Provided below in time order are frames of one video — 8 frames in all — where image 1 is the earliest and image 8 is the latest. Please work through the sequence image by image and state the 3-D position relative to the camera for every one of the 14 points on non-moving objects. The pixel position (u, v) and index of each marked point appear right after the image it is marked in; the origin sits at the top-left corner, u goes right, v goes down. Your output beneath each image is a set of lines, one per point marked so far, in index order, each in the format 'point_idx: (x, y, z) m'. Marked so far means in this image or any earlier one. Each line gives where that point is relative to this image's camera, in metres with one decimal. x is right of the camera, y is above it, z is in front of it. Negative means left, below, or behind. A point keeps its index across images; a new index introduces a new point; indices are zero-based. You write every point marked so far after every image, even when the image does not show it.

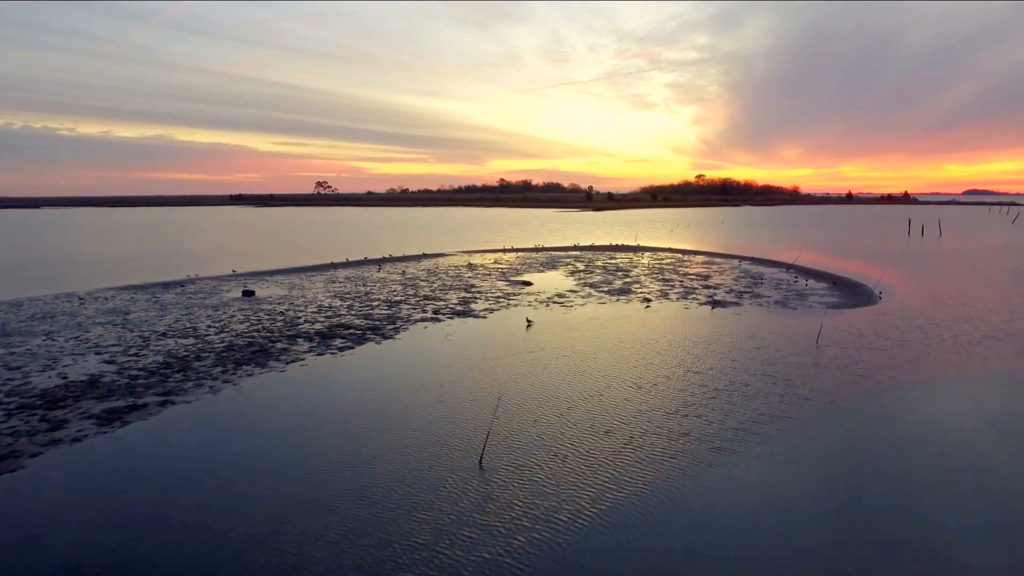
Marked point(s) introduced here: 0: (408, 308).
0: (-3.5, -0.7, +18.6) m
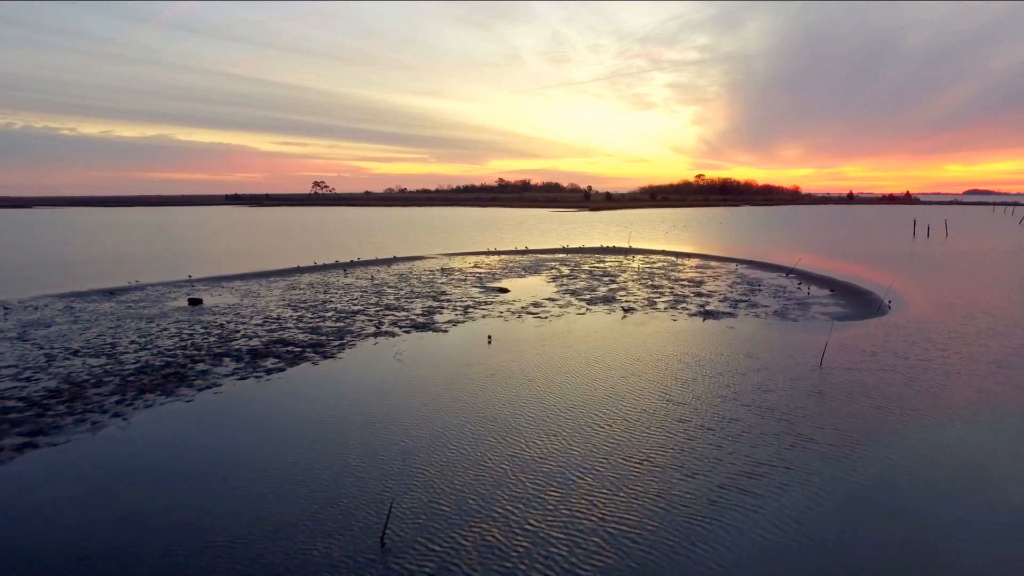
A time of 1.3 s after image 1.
0: (-4.5, -1.0, +16.7) m
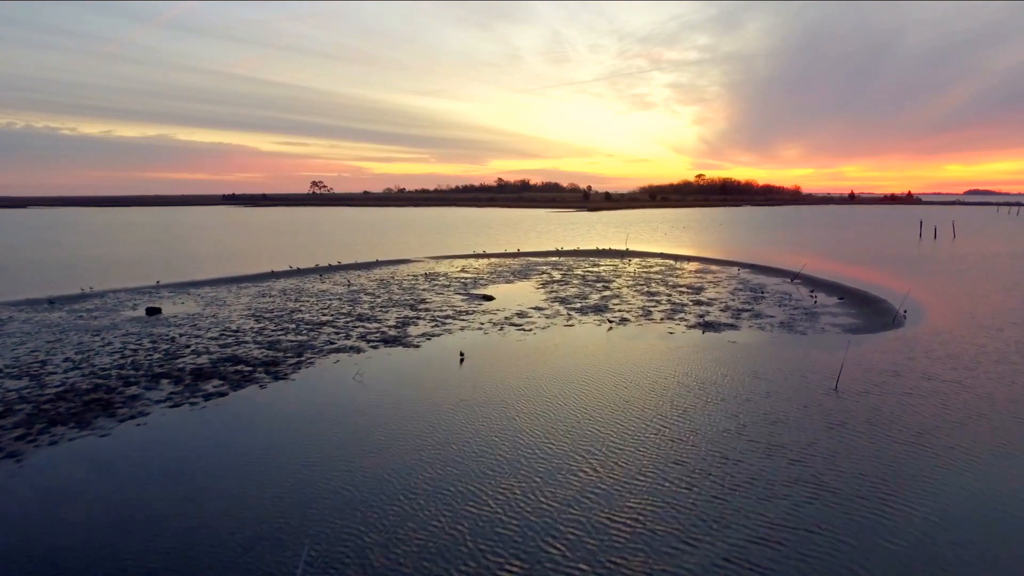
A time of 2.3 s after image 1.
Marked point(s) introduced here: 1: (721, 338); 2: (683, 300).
0: (-5.0, -1.2, +15.2) m
1: (+5.5, -1.3, +14.9) m
2: (+5.9, -0.5, +19.5) m
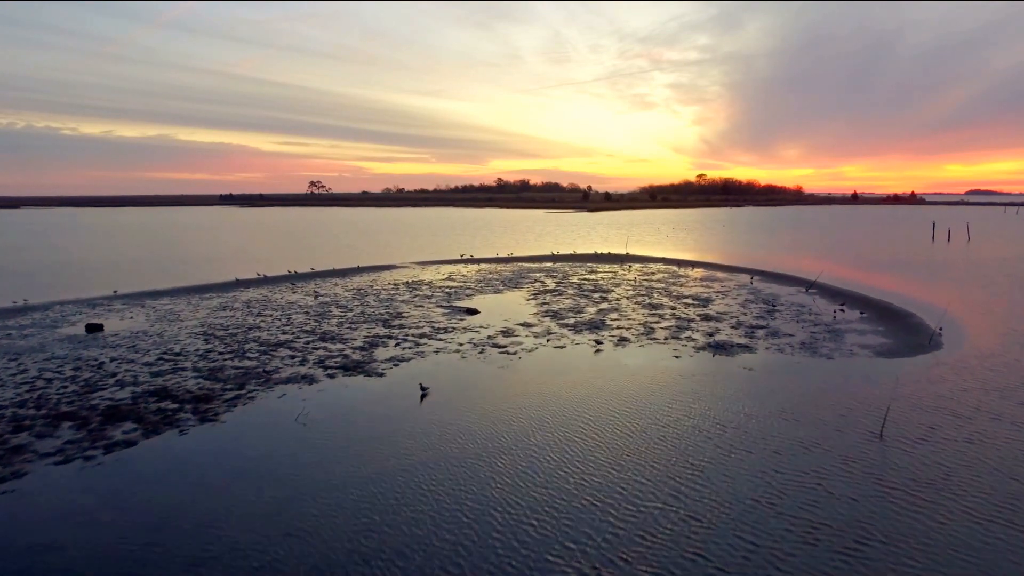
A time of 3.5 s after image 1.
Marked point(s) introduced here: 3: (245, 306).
0: (-5.4, -1.6, +13.2) m
1: (+5.1, -1.7, +12.9) m
2: (+5.5, -0.8, +17.5) m
3: (-8.9, -0.6, +19.0) m
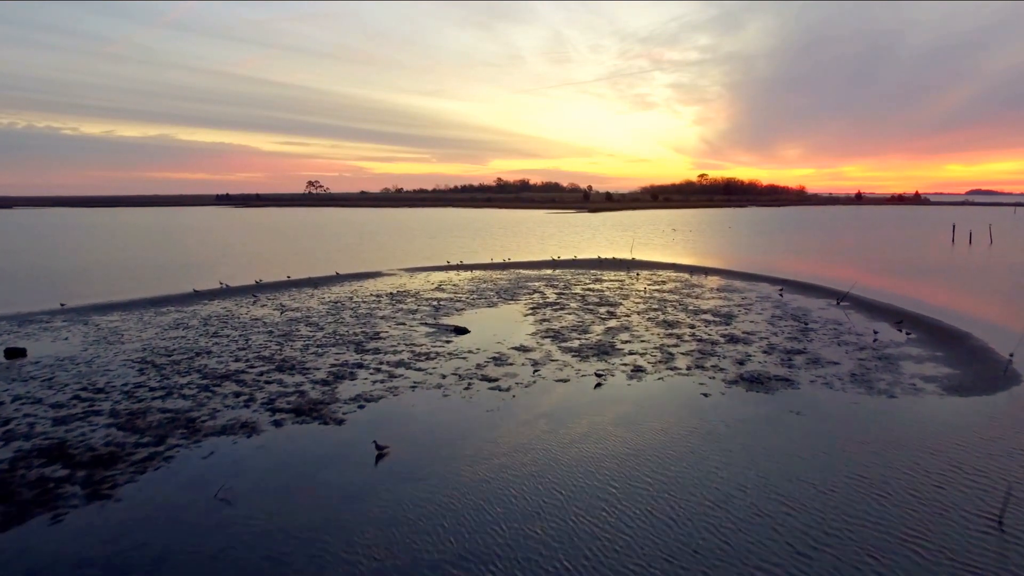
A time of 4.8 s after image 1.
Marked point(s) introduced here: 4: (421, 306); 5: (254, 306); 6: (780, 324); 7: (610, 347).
0: (-5.5, -2.1, +10.8) m
1: (+4.9, -2.2, +10.5) m
2: (+5.3, -1.3, +15.1) m
3: (-9.1, -1.0, +16.6) m
4: (-3.1, -0.6, +19.0) m
5: (-8.5, -0.6, +18.8) m
6: (+7.9, -1.0, +16.7) m
7: (+2.4, -1.5, +14.1) m
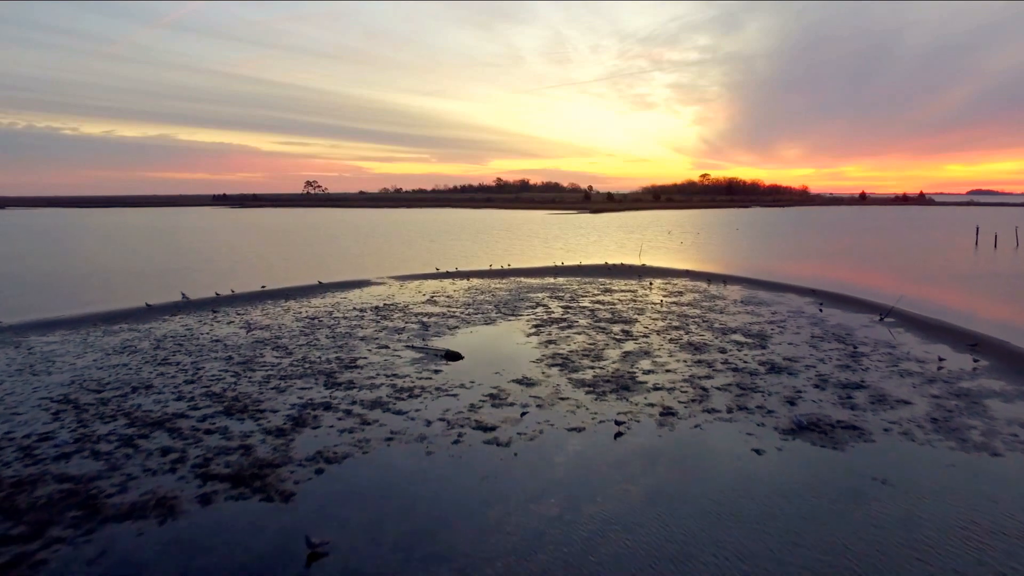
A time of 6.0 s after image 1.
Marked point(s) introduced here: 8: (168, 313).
0: (-5.5, -2.5, +8.5) m
1: (+5.0, -2.6, +8.2) m
2: (+5.3, -1.7, +12.8) m
3: (-9.1, -1.5, +14.3) m
4: (-3.0, -1.0, +16.7) m
5: (-8.5, -1.0, +16.4) m
6: (+7.9, -1.5, +14.4) m
7: (+2.5, -1.9, +11.8) m
8: (-10.9, -0.7, +18.0) m
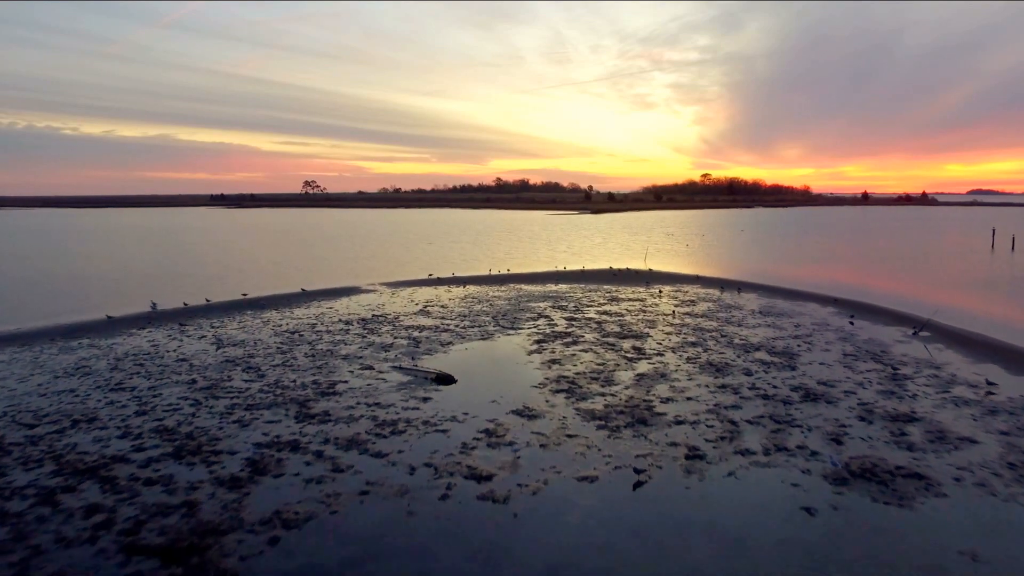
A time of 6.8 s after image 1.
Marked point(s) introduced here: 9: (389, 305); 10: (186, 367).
0: (-5.5, -2.8, +7.0) m
1: (+4.9, -2.9, +6.7) m
2: (+5.3, -2.0, +11.3) m
3: (-9.1, -1.8, +12.8) m
4: (-3.1, -1.3, +15.2) m
5: (-8.5, -1.3, +14.9) m
6: (+7.9, -1.8, +12.9) m
7: (+2.4, -2.2, +10.2) m
8: (-10.9, -1.0, +16.5) m
9: (-4.2, -0.6, +19.3) m
10: (-7.4, -1.8, +13.0) m
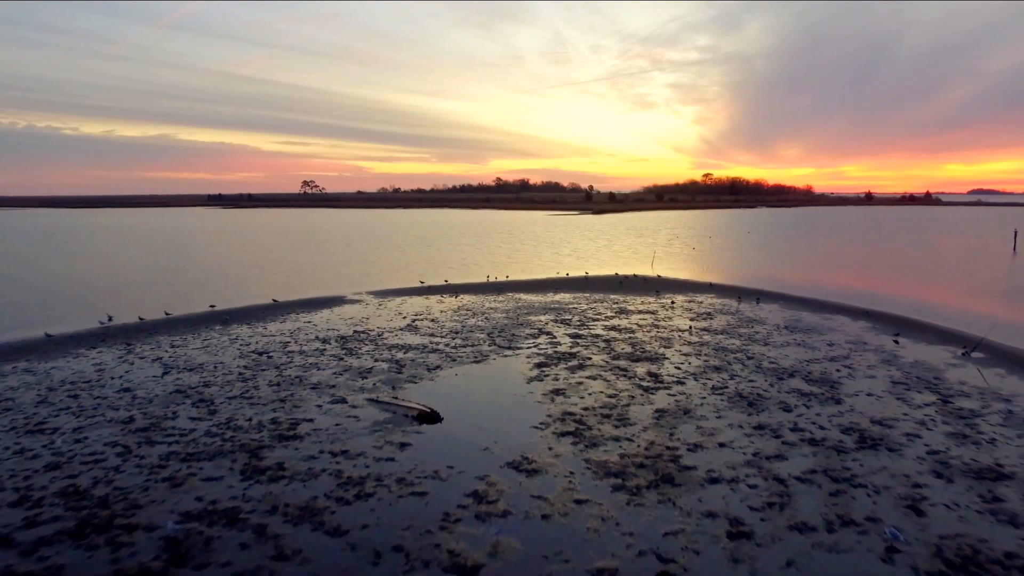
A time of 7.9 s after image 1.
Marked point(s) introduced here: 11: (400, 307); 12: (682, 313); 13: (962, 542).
0: (-5.6, -3.2, +5.1) m
1: (+4.9, -3.3, +4.8) m
2: (+5.2, -2.4, +9.4) m
3: (-9.2, -2.1, +10.9) m
4: (-3.1, -1.7, +13.3) m
5: (-8.6, -1.7, +13.0) m
6: (+7.8, -2.1, +11.0) m
7: (+2.4, -2.6, +8.3) m
8: (-11.0, -1.4, +14.6) m
9: (-4.3, -1.0, +17.4) m
10: (-7.5, -2.1, +11.1) m
11: (-3.8, -0.7, +19.1) m
12: (+5.5, -0.8, +18.3) m
13: (+5.2, -3.0, +6.6) m
